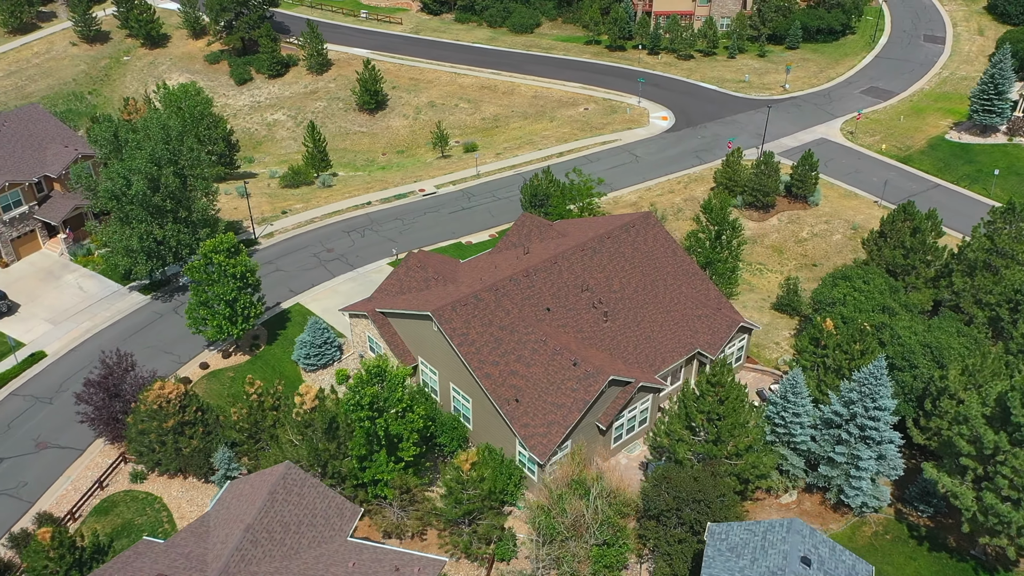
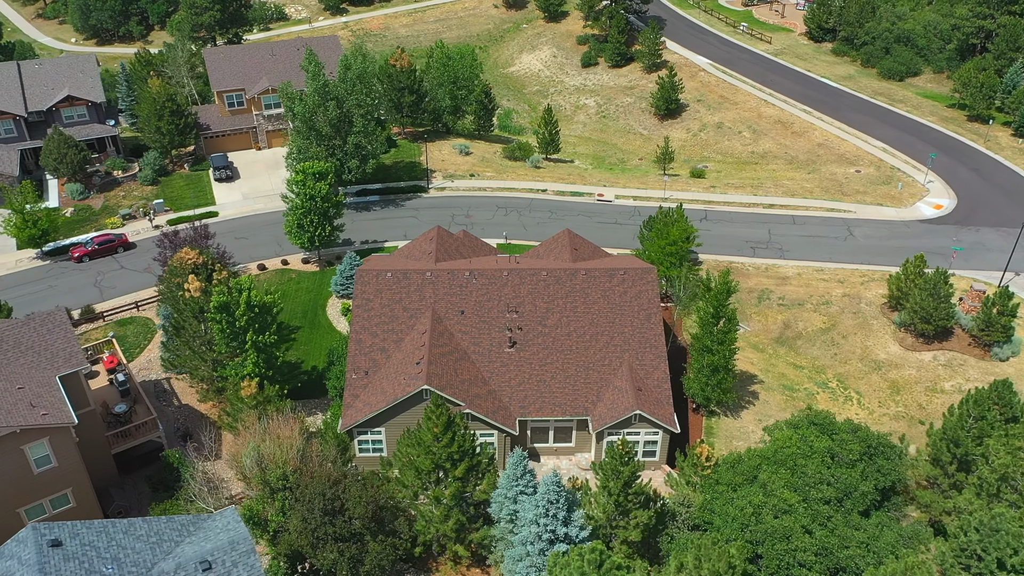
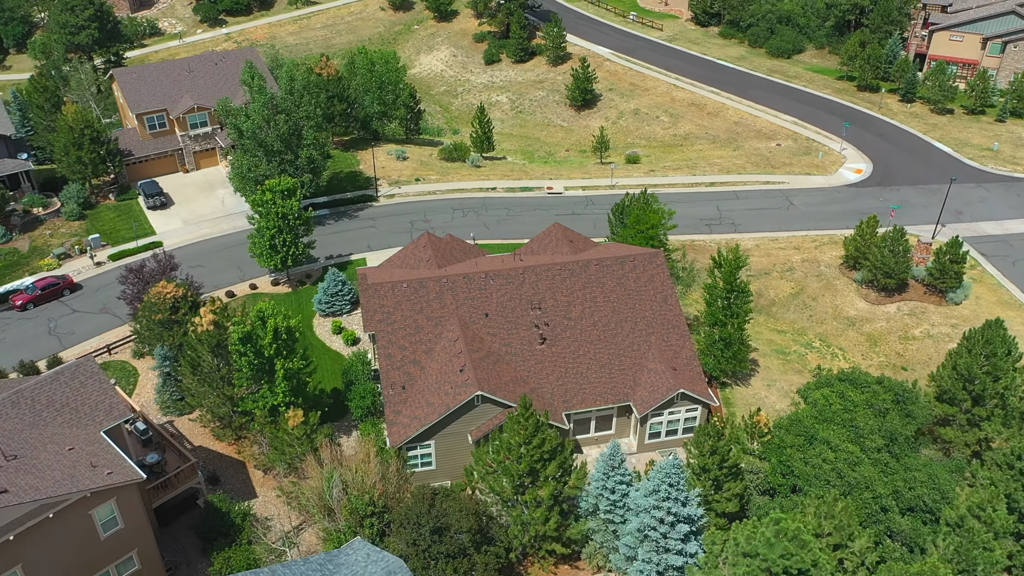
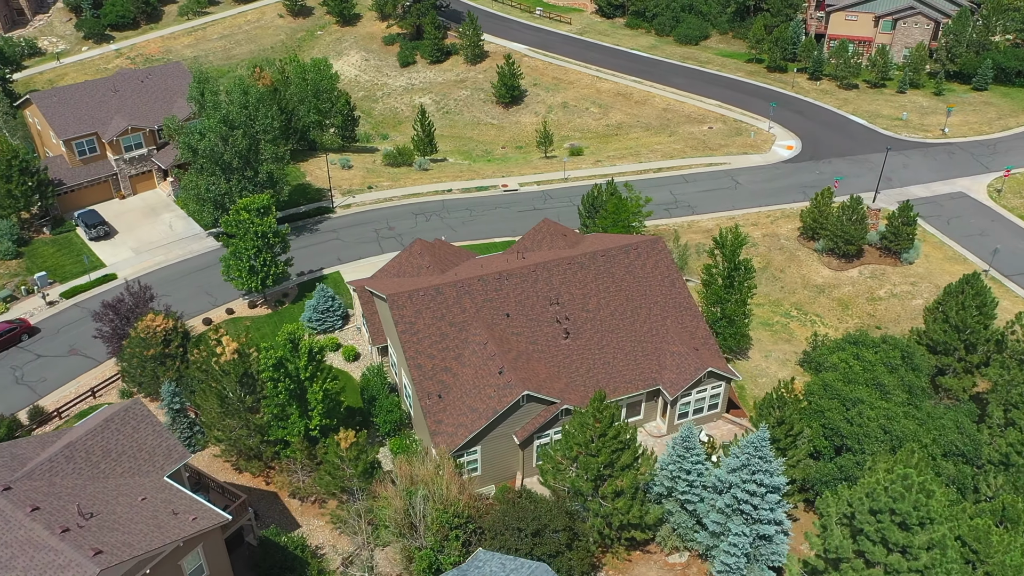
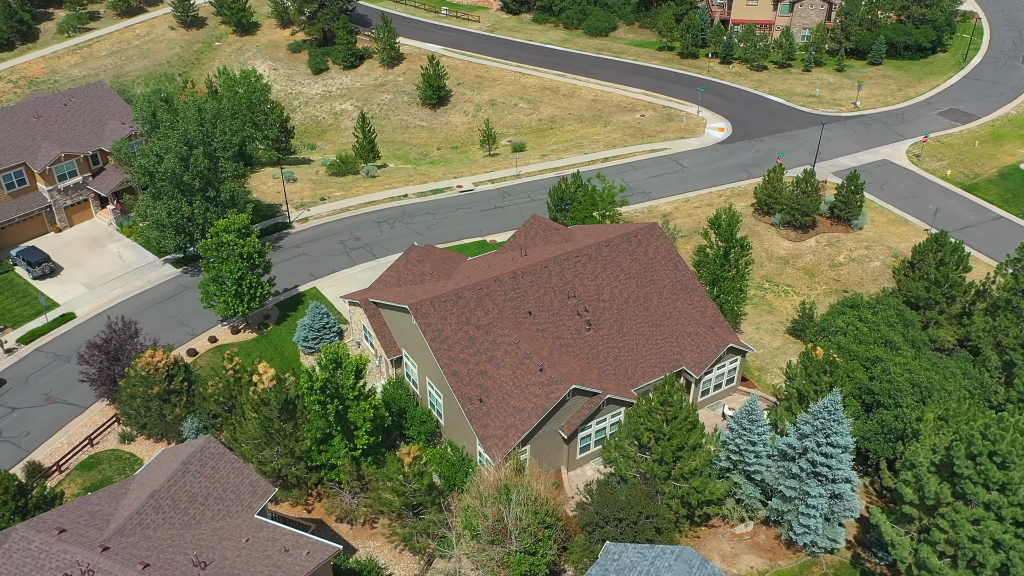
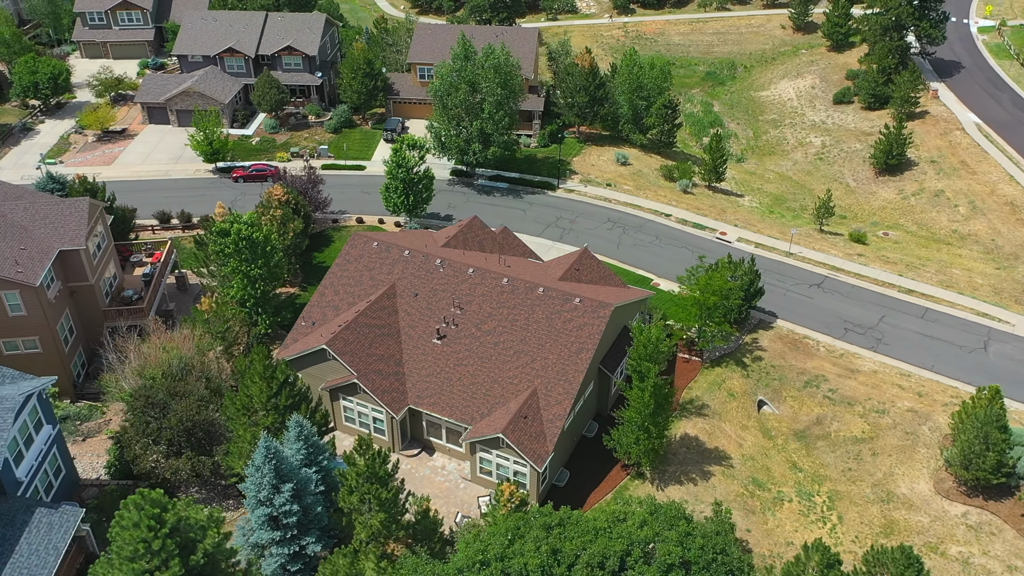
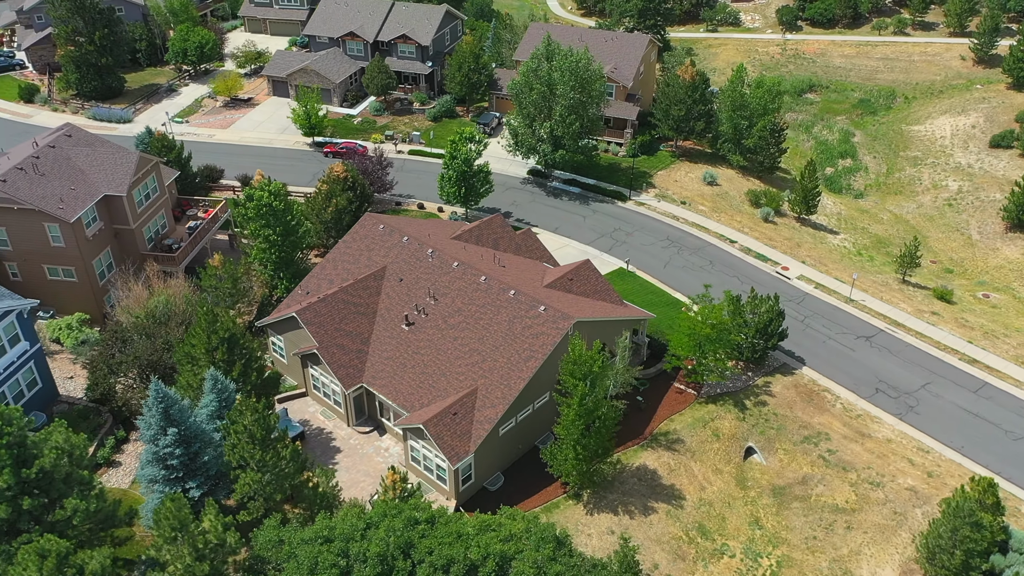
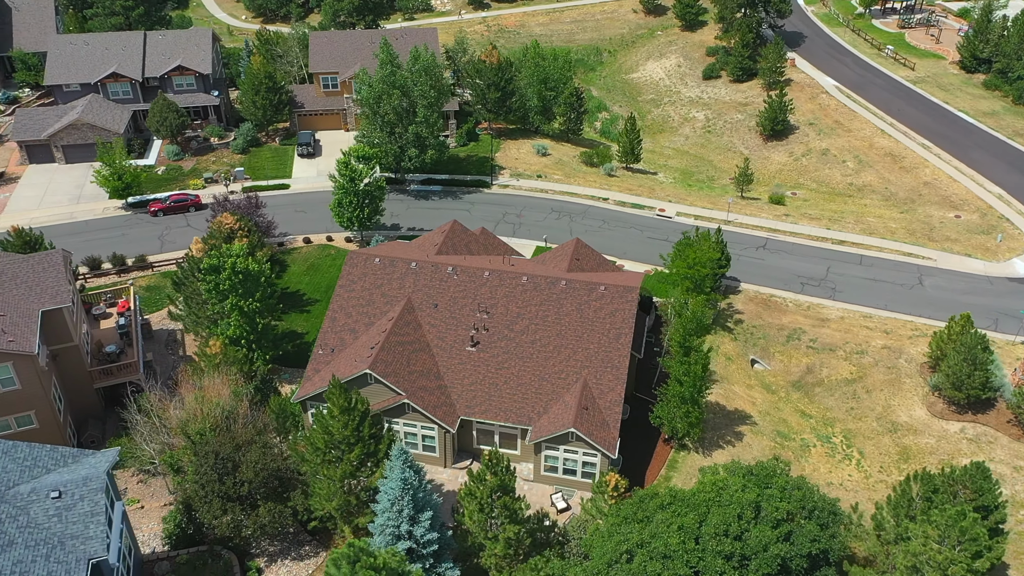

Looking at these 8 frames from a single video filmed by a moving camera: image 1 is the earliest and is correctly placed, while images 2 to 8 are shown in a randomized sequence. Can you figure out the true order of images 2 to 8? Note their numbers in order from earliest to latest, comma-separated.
5, 4, 3, 2, 8, 6, 7
